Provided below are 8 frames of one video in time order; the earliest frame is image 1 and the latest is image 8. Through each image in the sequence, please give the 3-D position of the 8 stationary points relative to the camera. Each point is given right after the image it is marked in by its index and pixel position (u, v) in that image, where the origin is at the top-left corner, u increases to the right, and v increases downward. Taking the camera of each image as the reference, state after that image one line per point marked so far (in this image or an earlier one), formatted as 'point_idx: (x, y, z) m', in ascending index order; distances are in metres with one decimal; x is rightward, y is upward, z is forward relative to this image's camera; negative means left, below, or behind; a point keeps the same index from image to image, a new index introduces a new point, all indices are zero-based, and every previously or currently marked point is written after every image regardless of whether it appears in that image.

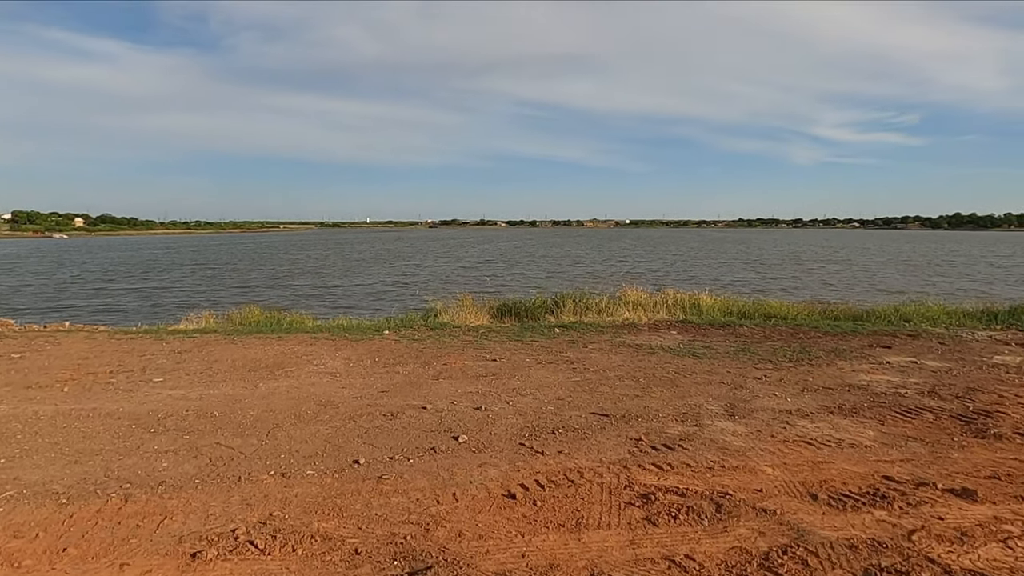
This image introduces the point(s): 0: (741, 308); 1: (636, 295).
0: (+5.6, -0.5, +16.1) m
1: (+3.1, -0.2, +16.7) m
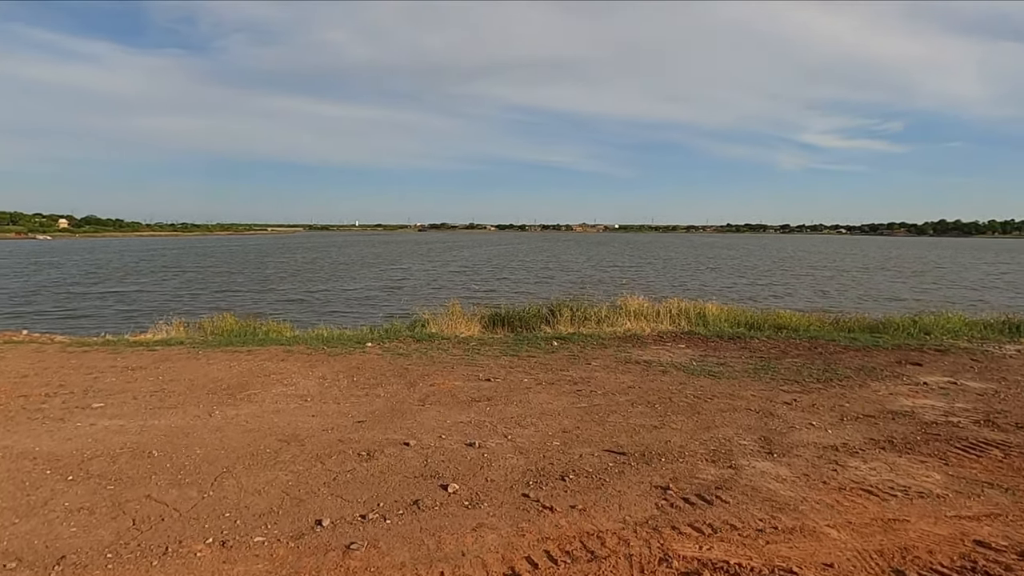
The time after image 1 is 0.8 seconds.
0: (+5.4, -0.7, +15.1) m
1: (+2.9, -0.4, +15.7) m
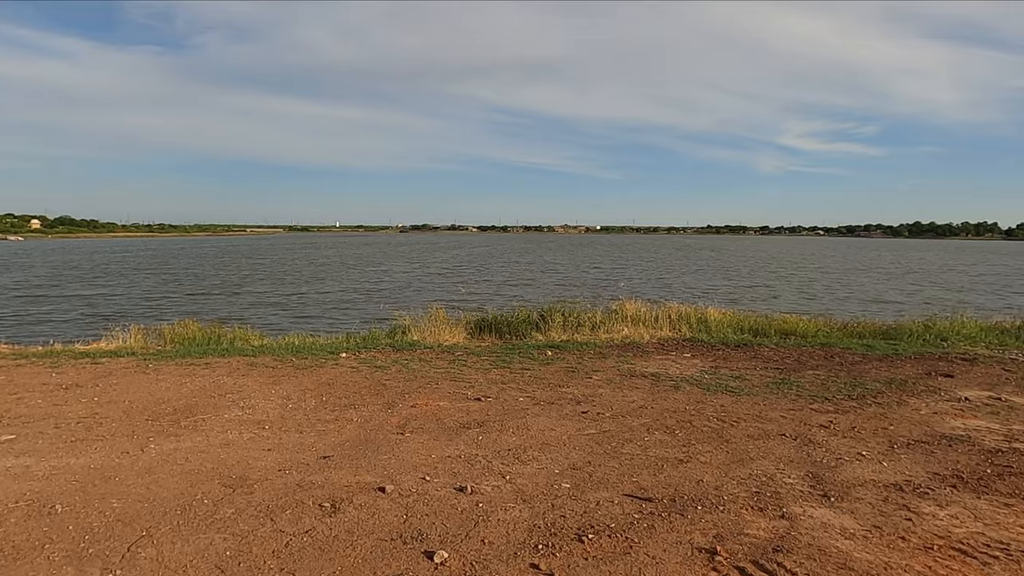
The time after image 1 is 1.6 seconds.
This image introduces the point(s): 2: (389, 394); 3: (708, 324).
0: (+5.2, -0.8, +14.2) m
1: (+2.7, -0.5, +14.6) m
2: (-1.4, -1.3, +7.8) m
3: (+4.1, -0.8, +14.1) m
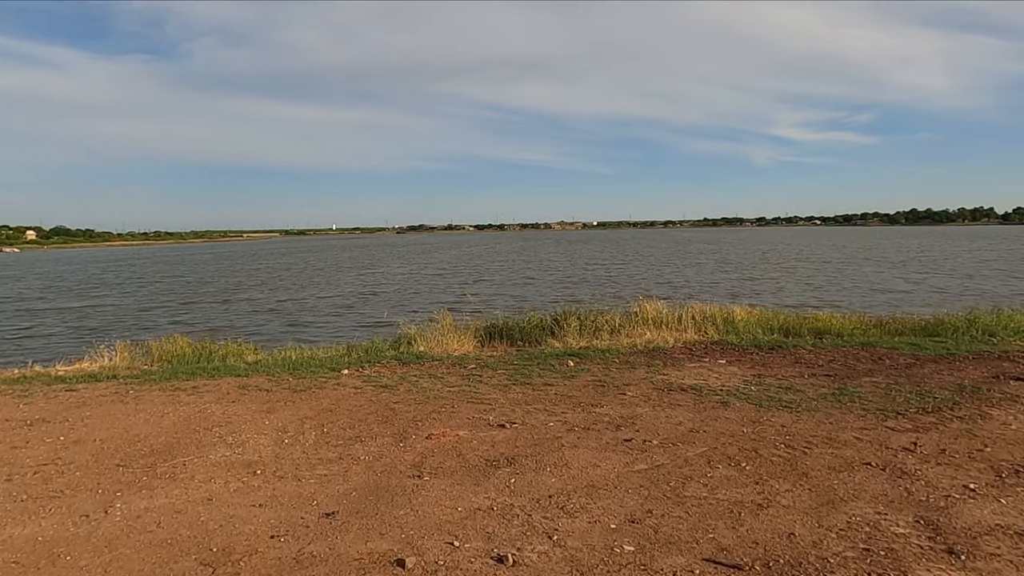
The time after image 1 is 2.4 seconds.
0: (+5.4, -0.7, +13.2) m
1: (+2.9, -0.5, +13.7) m
2: (-1.2, -1.4, +6.9) m
3: (+4.4, -0.7, +13.1) m
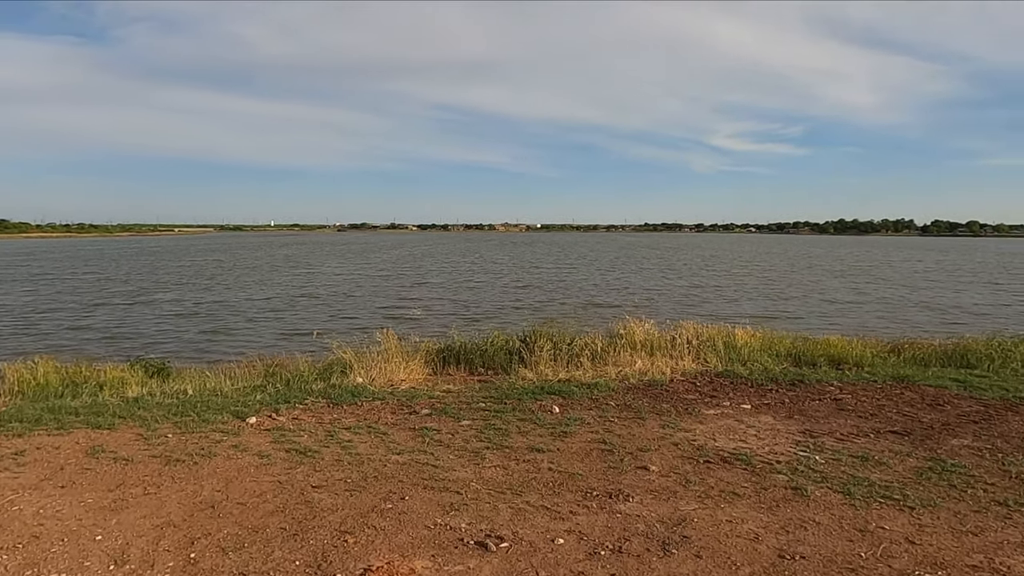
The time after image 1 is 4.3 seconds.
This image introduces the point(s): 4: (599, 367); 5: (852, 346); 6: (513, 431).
0: (+4.7, -1.1, +11.2) m
1: (+2.2, -0.8, +11.5) m
2: (-1.3, -1.6, +4.3) m
3: (+3.7, -1.0, +11.0) m
4: (+1.4, -1.2, +10.3) m
5: (+5.9, -1.0, +11.6) m
6: (0.0, -1.4, +6.8) m
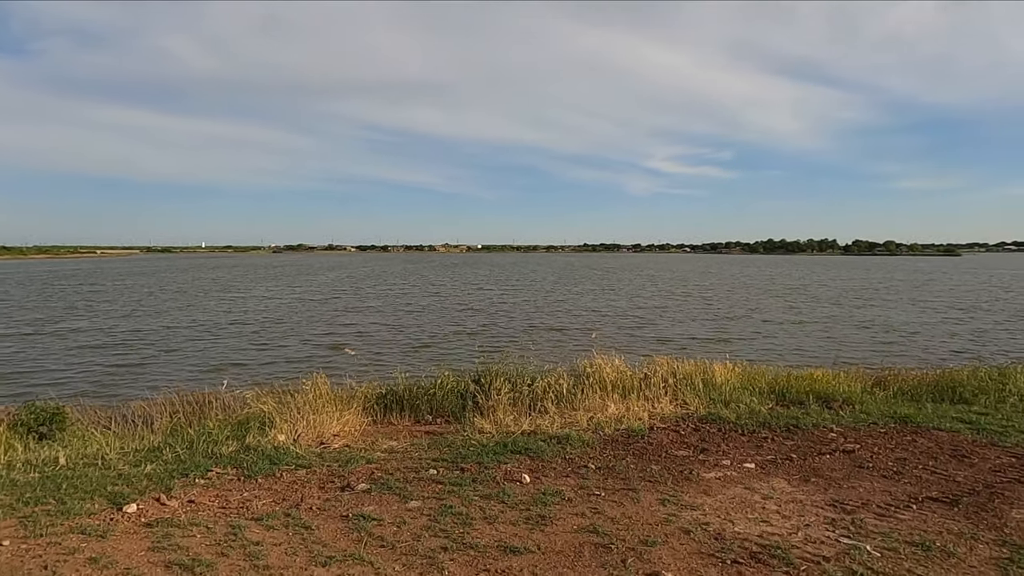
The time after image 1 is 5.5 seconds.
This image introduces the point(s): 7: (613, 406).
0: (+4.0, -1.5, +10.1) m
1: (+1.5, -1.2, +10.2) m
2: (-1.3, -1.9, +2.7) m
3: (+3.0, -1.5, +9.9) m
4: (+0.7, -1.7, +8.9) m
5: (+5.2, -1.5, +10.6) m
6: (-0.3, -1.8, +5.3) m
7: (+1.4, -1.6, +9.1) m
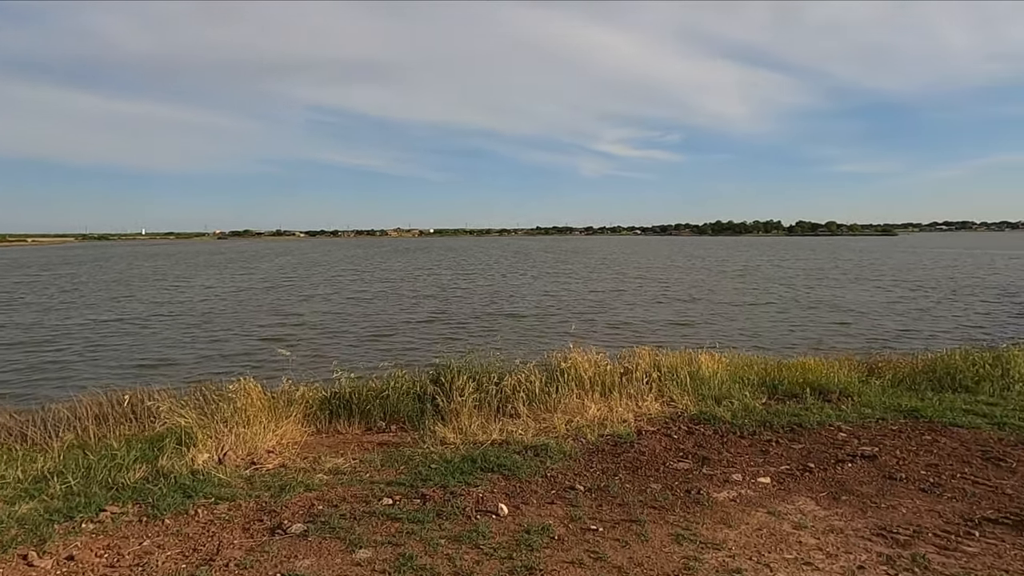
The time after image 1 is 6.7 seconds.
0: (+3.5, -1.3, +9.2) m
1: (+1.0, -1.0, +9.1) m
2: (-1.3, -1.9, +1.5) m
3: (+2.6, -1.3, +8.9) m
4: (+0.4, -1.5, +7.8) m
5: (+4.7, -1.2, +9.8) m
6: (-0.4, -1.7, +4.1) m
7: (+1.0, -1.4, +8.0) m
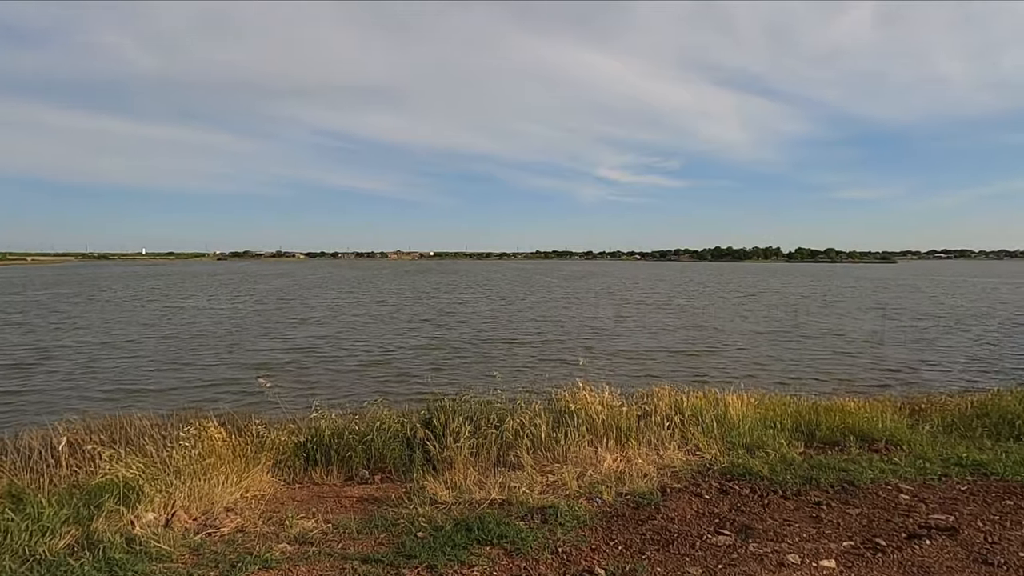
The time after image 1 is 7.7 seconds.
0: (+3.6, -1.7, +8.1) m
1: (+1.1, -1.4, +8.0) m
2: (-1.3, -2.0, +0.4) m
3: (+2.6, -1.6, +7.8) m
4: (+0.4, -1.8, +6.7) m
5: (+4.7, -1.6, +8.7) m
6: (-0.4, -1.9, +3.0) m
7: (+1.0, -1.7, +6.9) m
